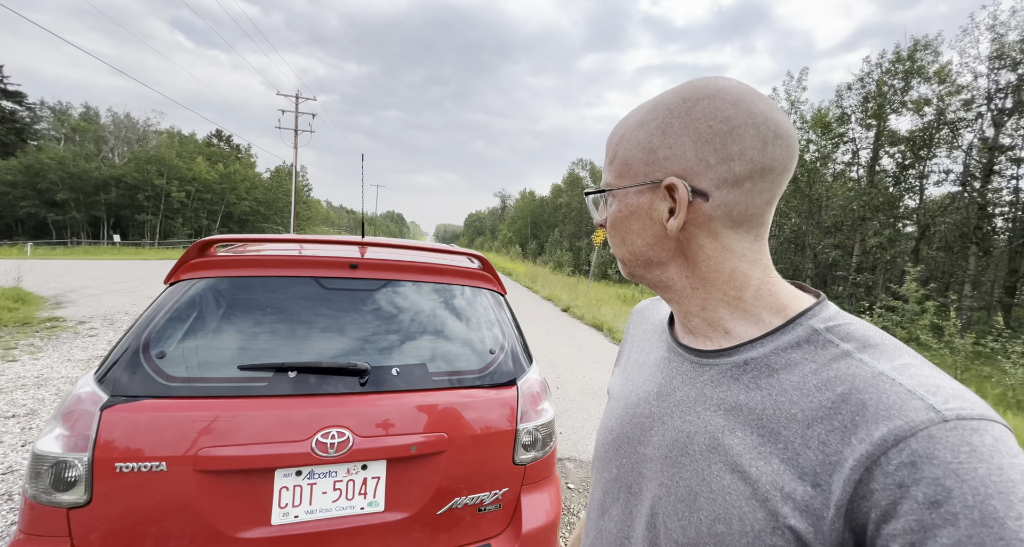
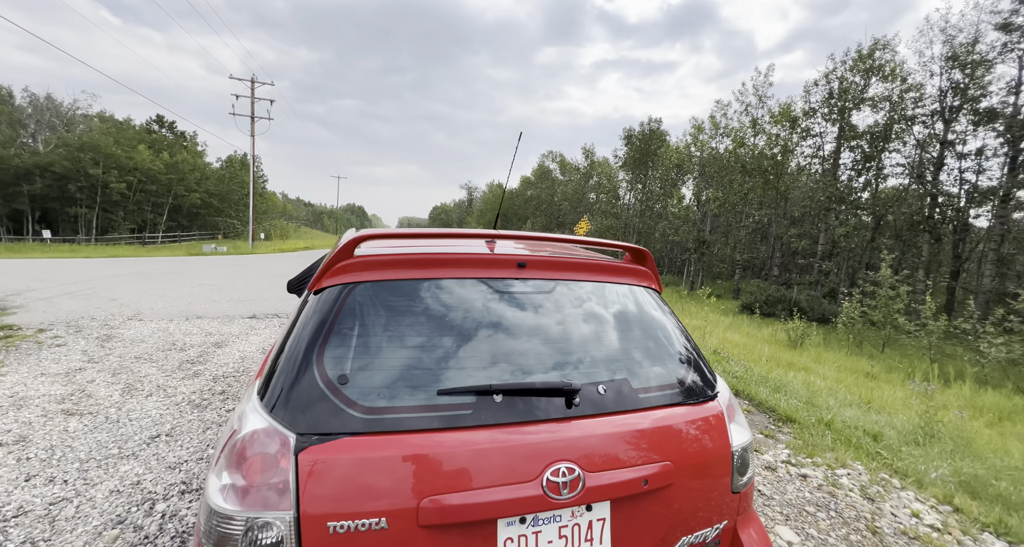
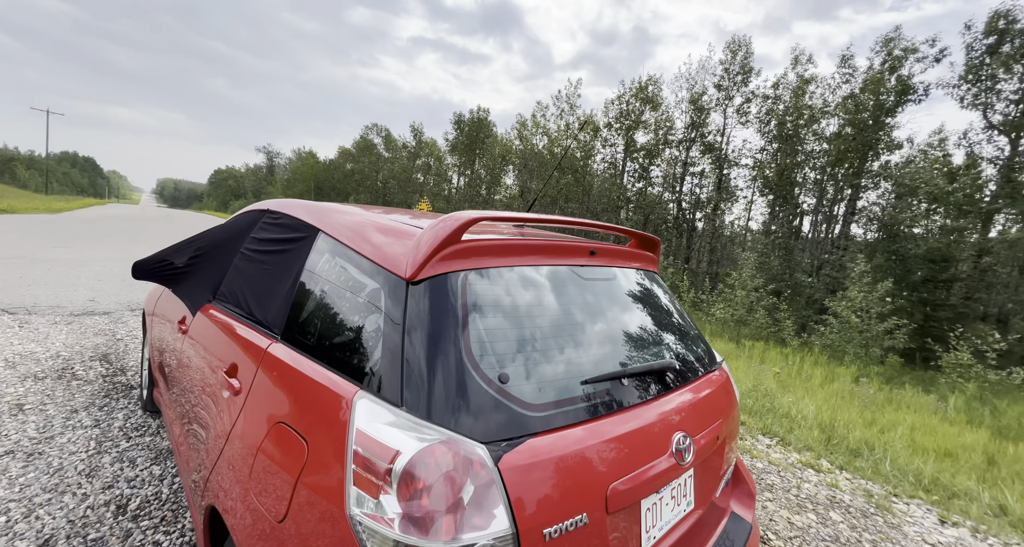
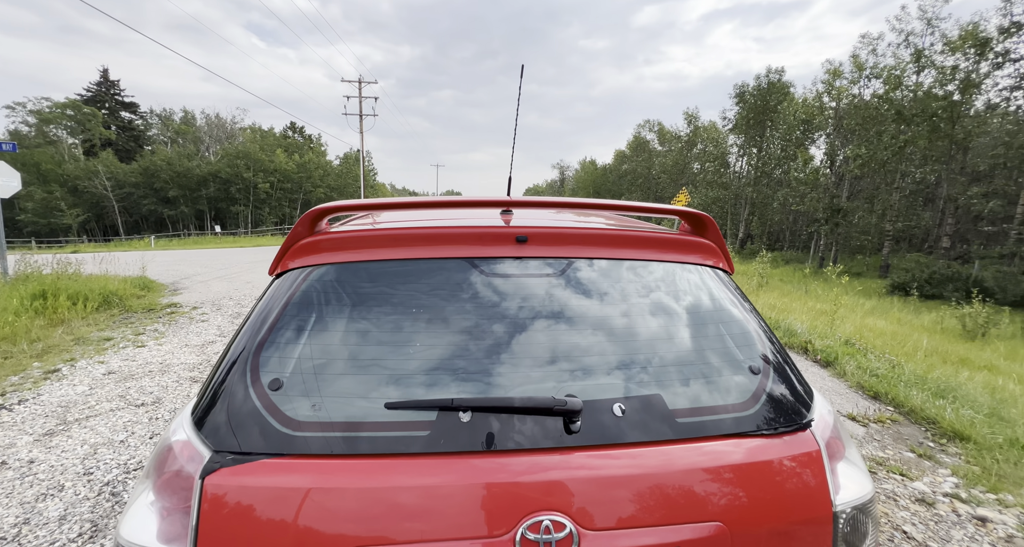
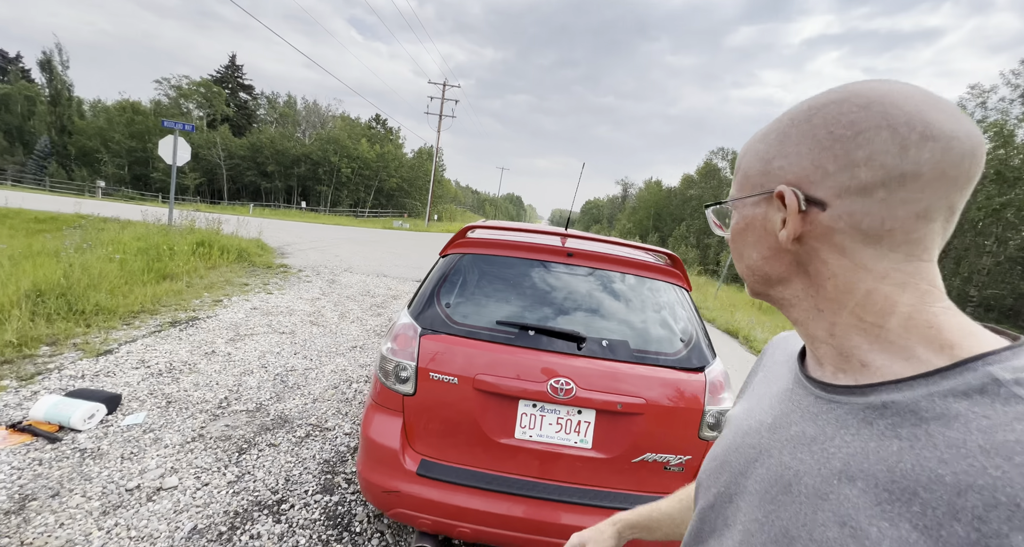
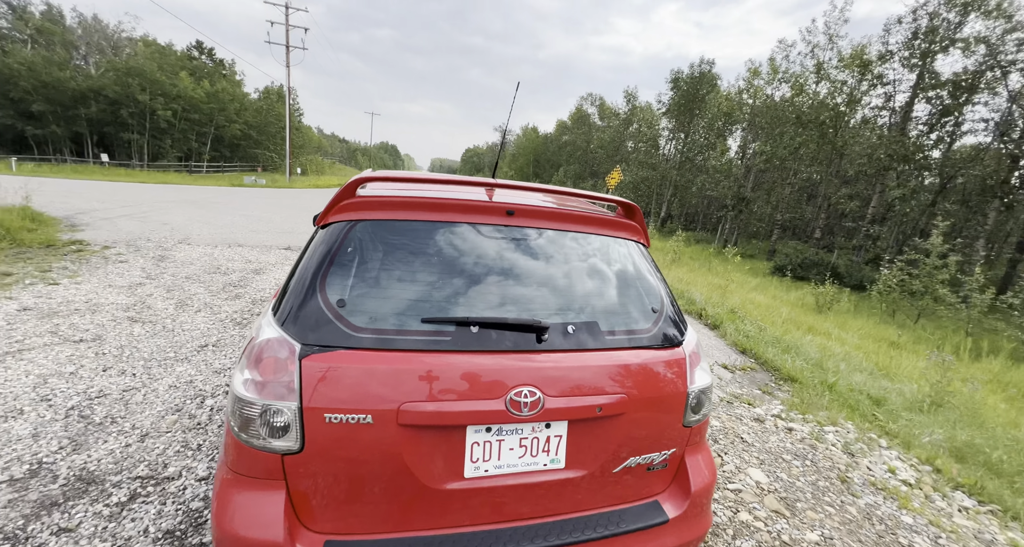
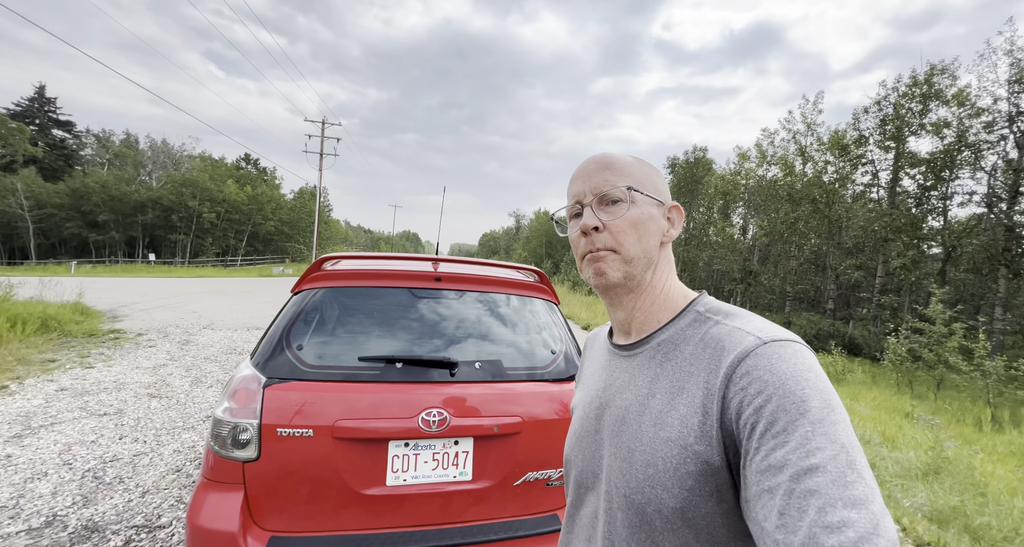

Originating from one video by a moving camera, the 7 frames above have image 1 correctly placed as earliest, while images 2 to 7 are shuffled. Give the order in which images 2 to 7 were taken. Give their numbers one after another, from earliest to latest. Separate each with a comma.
7, 5, 6, 4, 2, 3
